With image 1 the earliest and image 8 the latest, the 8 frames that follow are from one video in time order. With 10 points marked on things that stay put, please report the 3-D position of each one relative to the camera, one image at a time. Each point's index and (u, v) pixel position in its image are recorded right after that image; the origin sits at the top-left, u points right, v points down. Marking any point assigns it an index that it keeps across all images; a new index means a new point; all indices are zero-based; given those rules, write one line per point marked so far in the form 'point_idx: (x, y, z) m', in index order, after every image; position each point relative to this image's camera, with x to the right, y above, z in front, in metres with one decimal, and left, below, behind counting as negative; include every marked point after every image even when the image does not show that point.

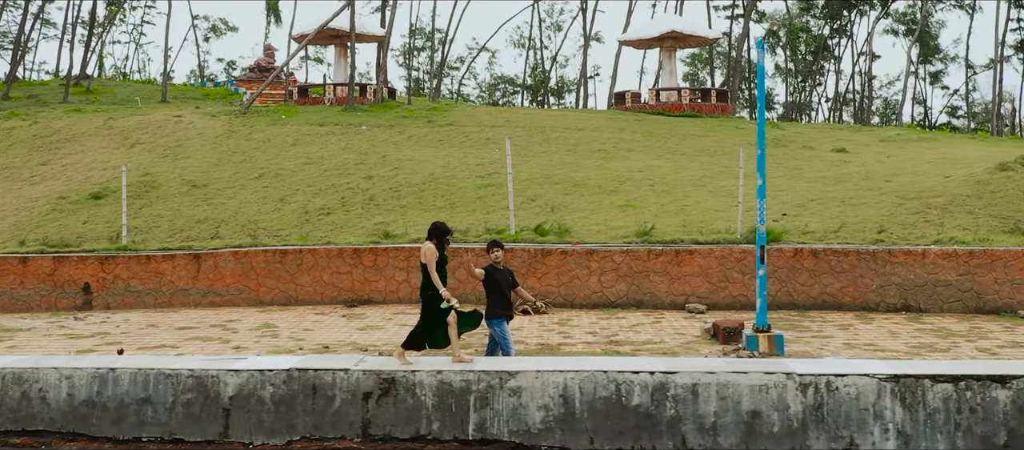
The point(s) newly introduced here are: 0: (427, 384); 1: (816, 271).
0: (-0.6, -1.0, +5.6) m
1: (+4.1, -0.6, +11.7) m
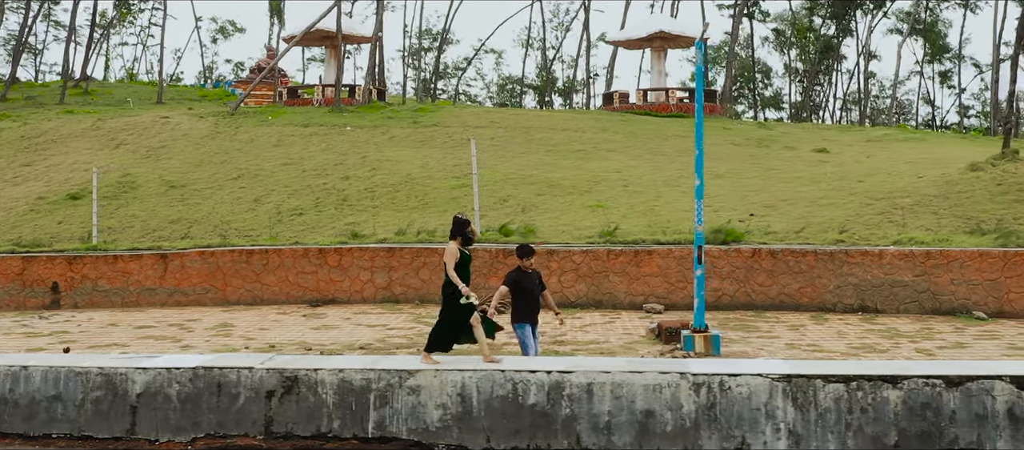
0: (-1.2, -1.0, +5.7) m
1: (+3.6, -0.6, +11.6) m
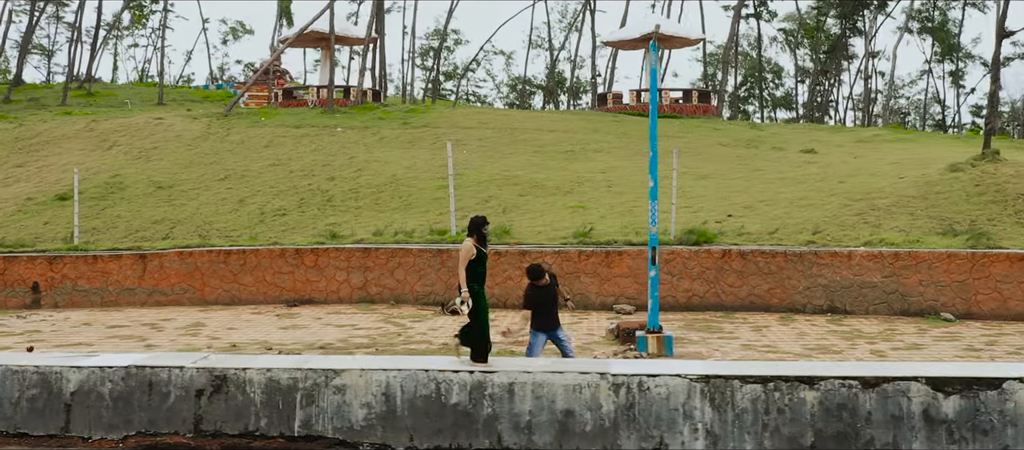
0: (-1.7, -1.1, +5.8) m
1: (+3.1, -0.6, +11.6) m
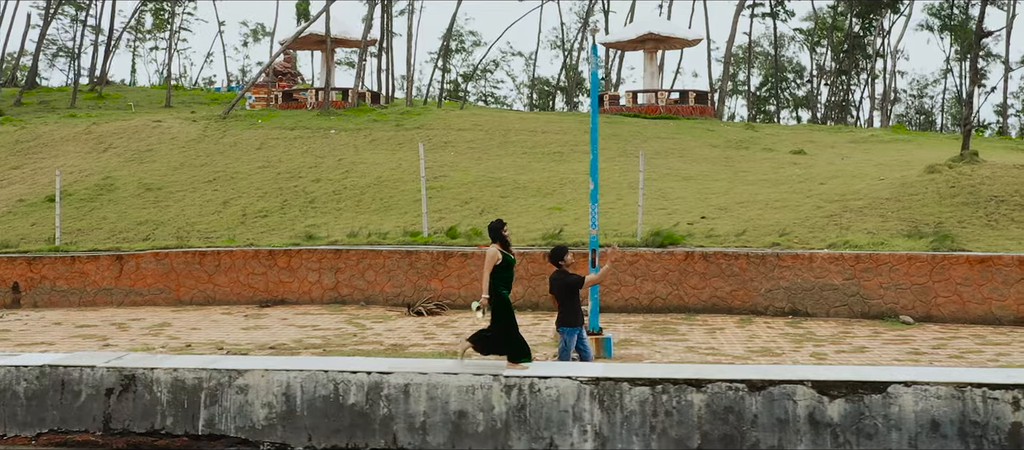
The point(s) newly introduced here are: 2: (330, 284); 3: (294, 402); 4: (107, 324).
0: (-2.4, -1.1, +5.9) m
1: (+2.6, -0.7, +11.6) m
2: (-2.8, -0.9, +13.4) m
3: (-1.4, -1.2, +5.7) m
4: (-5.5, -1.3, +11.6) m
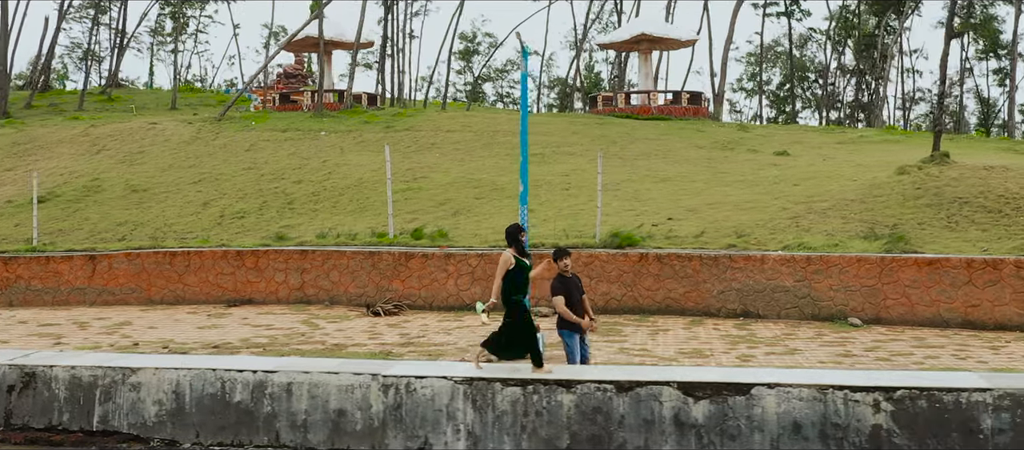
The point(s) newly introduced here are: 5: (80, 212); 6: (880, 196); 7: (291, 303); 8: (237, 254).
0: (-3.2, -1.1, +6.0) m
1: (+2.0, -0.7, +11.6) m
2: (-3.4, -0.9, +13.5) m
3: (-2.2, -1.2, +5.8) m
4: (-6.1, -1.3, +11.8) m
5: (-8.6, +0.3, +17.0) m
6: (+5.7, +0.5, +13.3) m
7: (-3.5, -1.2, +13.5) m
8: (-4.4, -0.5, +13.7) m
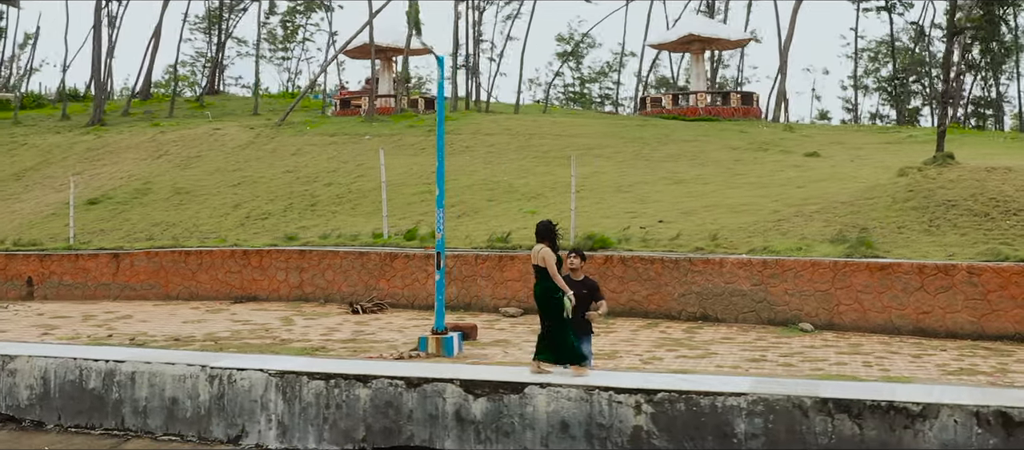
0: (-4.4, -1.1, +6.8) m
1: (+1.5, -0.7, +11.6) m
2: (-3.6, -0.9, +14.2) m
3: (-3.5, -1.2, +6.4) m
4: (-6.5, -1.4, +12.9) m
5: (-8.3, +0.3, +18.3) m
6: (+5.4, +0.4, +12.8) m
7: (-3.7, -1.3, +14.2) m
8: (-4.6, -0.5, +14.5) m
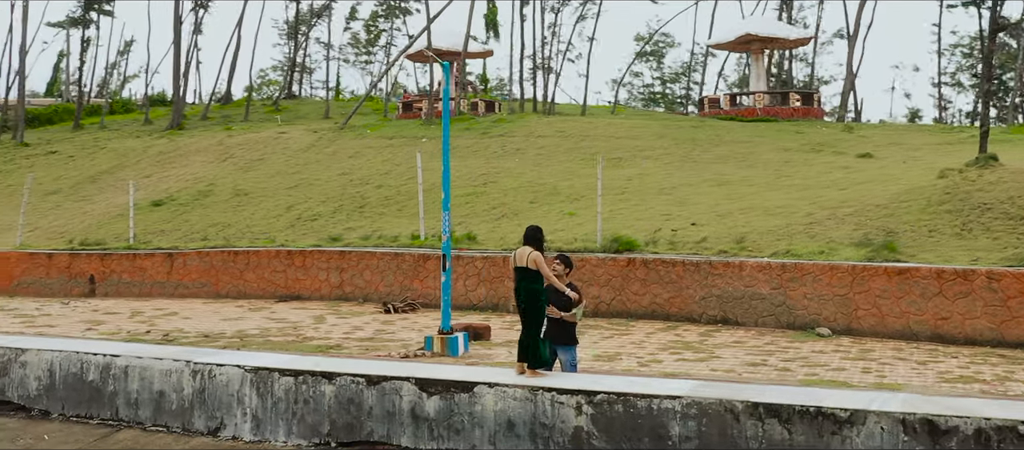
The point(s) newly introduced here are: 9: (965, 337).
0: (-4.5, -1.1, +7.3) m
1: (+1.8, -0.8, +11.6) m
2: (-3.1, -1.0, +14.7) m
3: (-3.6, -1.2, +6.9) m
4: (-6.1, -1.4, +13.6) m
5: (-7.3, +0.2, +19.2) m
6: (+5.8, +0.4, +12.4) m
7: (-3.1, -1.3, +14.7) m
8: (-4.0, -0.5, +15.1) m
9: (+4.8, -1.2, +9.2) m
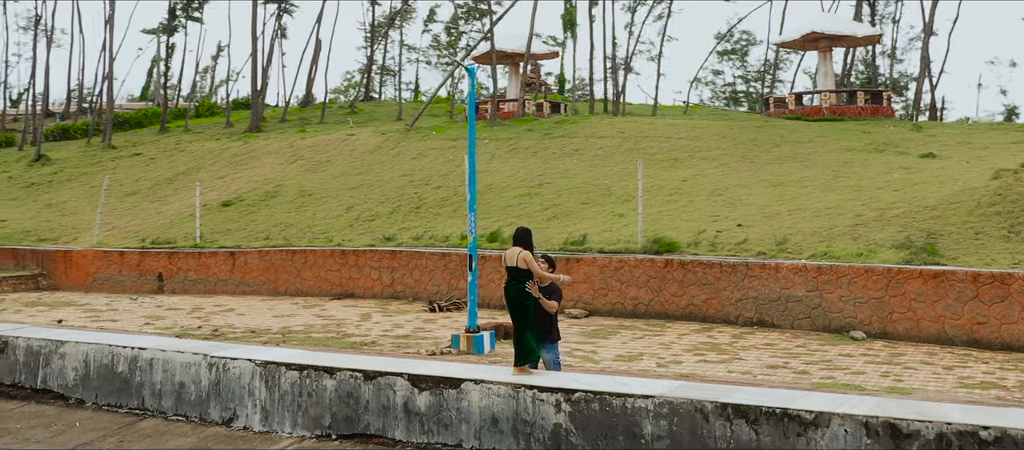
0: (-4.4, -1.1, +7.9) m
1: (+2.3, -0.8, +11.6) m
2: (-2.3, -1.0, +15.1) m
3: (-3.6, -1.2, +7.4) m
4: (-5.4, -1.4, +14.4) m
5: (-6.0, +0.2, +20.0) m
6: (+6.3, +0.3, +12.0) m
7: (-2.3, -1.3, +15.1) m
8: (-3.1, -0.5, +15.6) m
9: (+5.1, -1.2, +8.9) m
